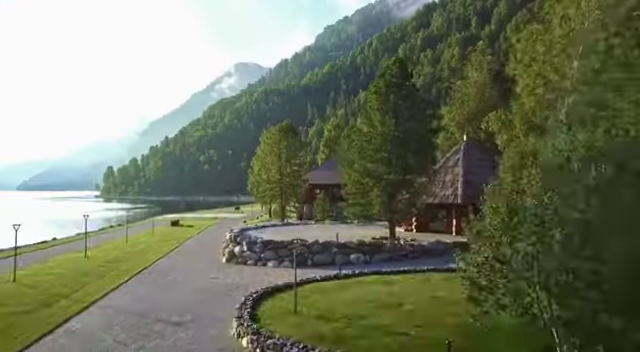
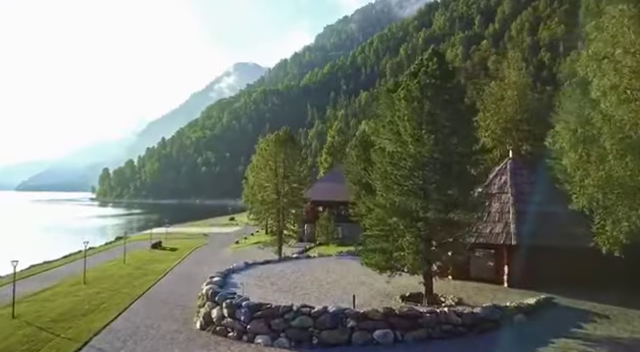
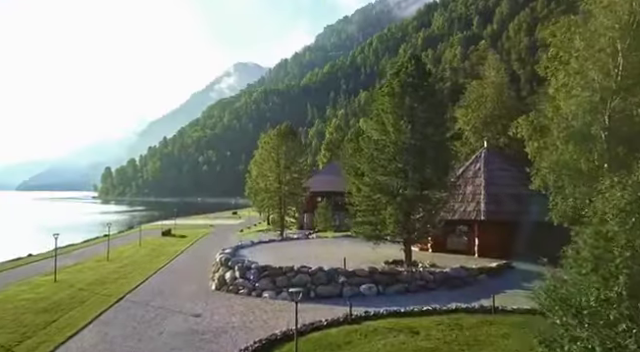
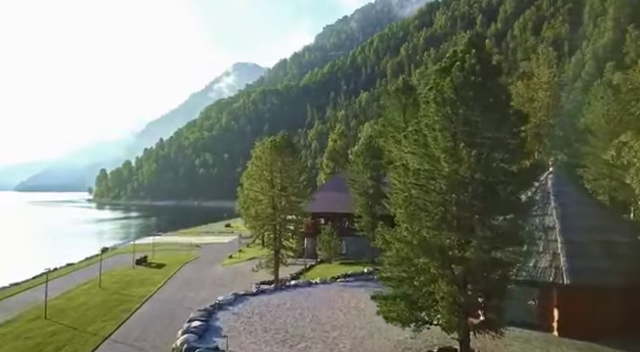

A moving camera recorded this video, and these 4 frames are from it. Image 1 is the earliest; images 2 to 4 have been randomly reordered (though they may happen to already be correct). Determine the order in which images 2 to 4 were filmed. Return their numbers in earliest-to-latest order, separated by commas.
3, 2, 4
